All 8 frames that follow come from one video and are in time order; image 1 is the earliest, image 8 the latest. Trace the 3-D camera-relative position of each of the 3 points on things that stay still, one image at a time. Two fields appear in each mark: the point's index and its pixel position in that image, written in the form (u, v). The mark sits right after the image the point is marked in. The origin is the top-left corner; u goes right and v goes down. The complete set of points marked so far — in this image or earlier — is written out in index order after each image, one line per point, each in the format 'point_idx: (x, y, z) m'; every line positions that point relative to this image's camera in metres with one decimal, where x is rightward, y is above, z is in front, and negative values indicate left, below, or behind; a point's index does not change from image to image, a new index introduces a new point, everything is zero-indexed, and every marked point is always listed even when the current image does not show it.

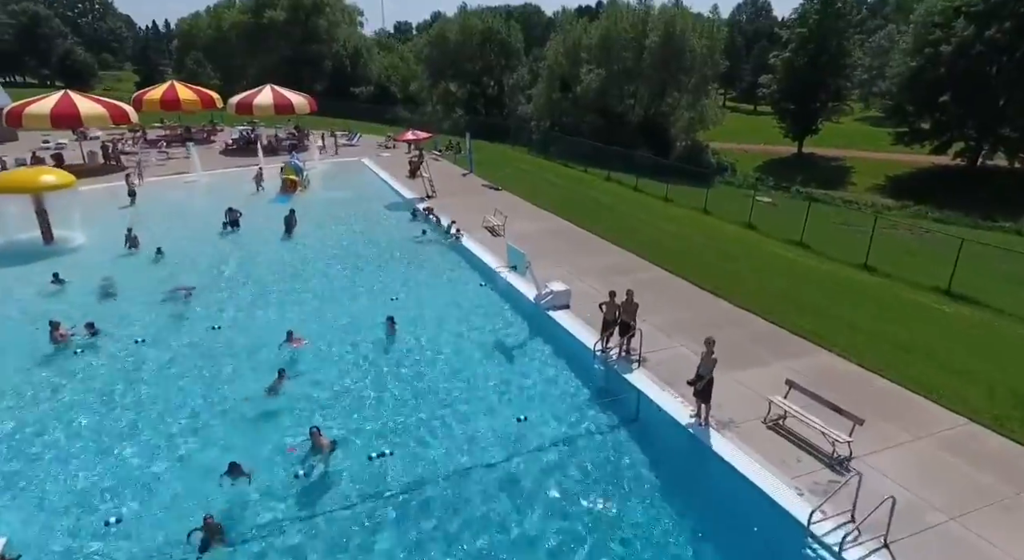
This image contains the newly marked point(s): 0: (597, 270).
0: (+2.3, +0.3, +16.0) m
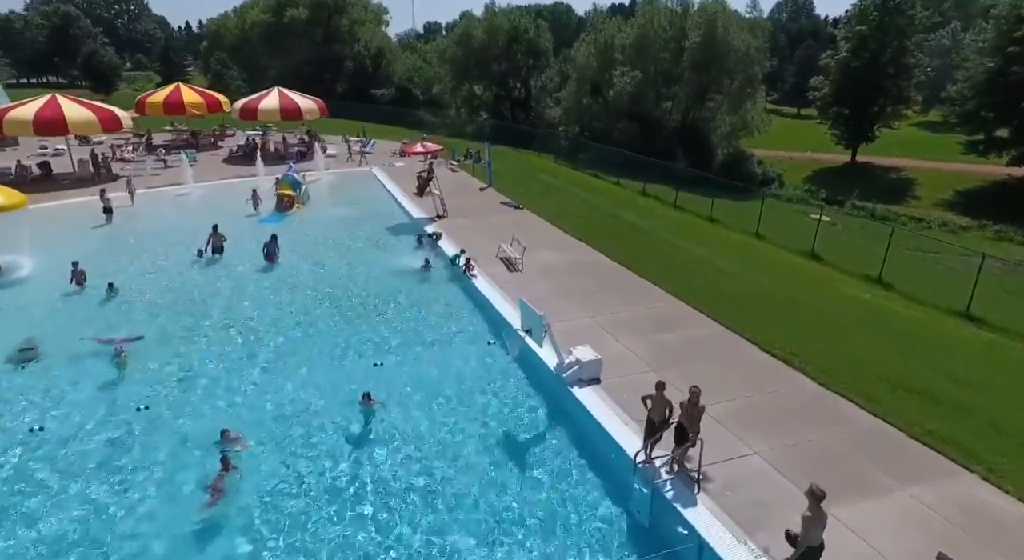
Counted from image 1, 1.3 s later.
0: (+2.7, -0.9, +12.9) m
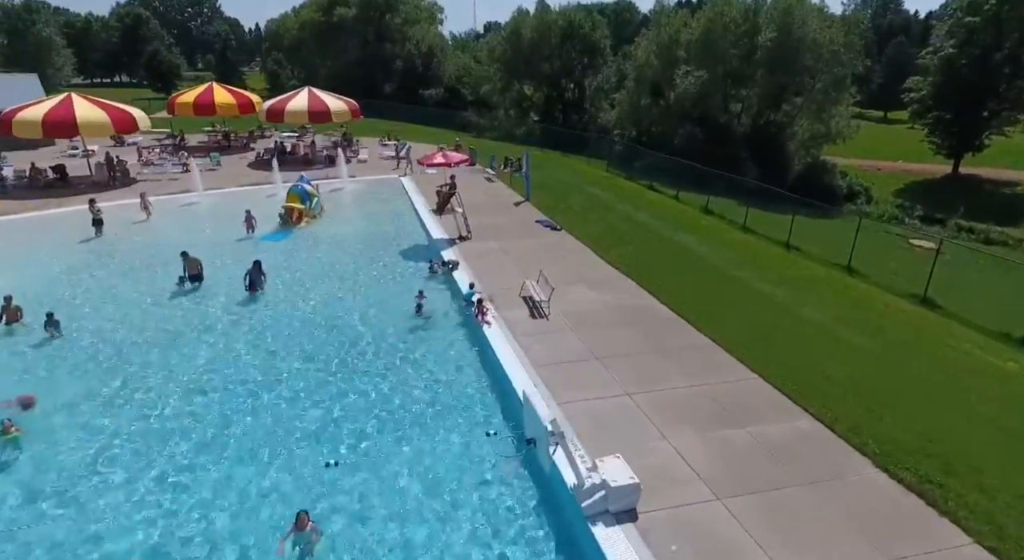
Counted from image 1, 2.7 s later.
0: (+2.9, -2.0, +9.5) m
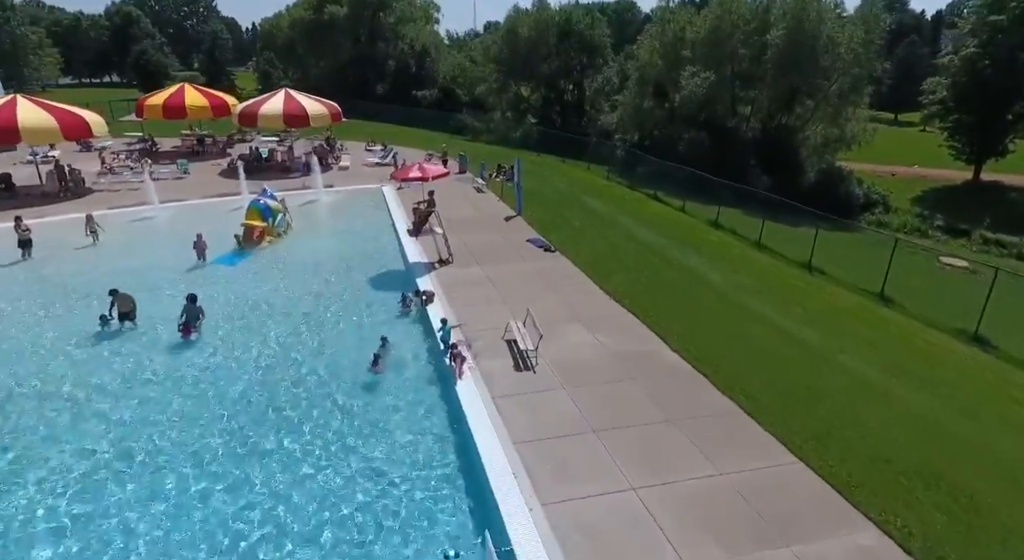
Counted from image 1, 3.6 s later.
0: (+2.5, -2.8, +7.3) m
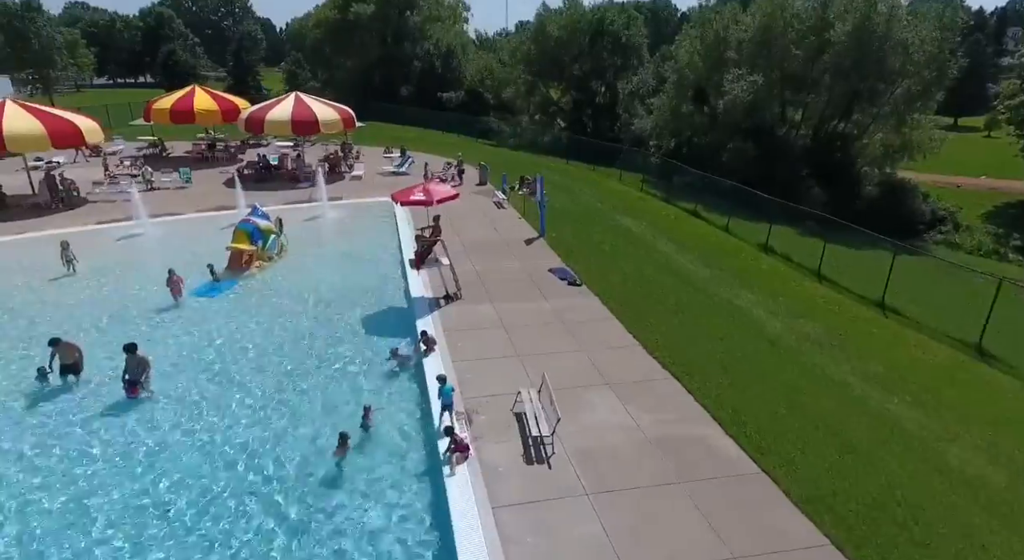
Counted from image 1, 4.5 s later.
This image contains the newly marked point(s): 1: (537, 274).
0: (+2.5, -3.8, +4.9) m
1: (+0.6, +0.1, +15.0) m
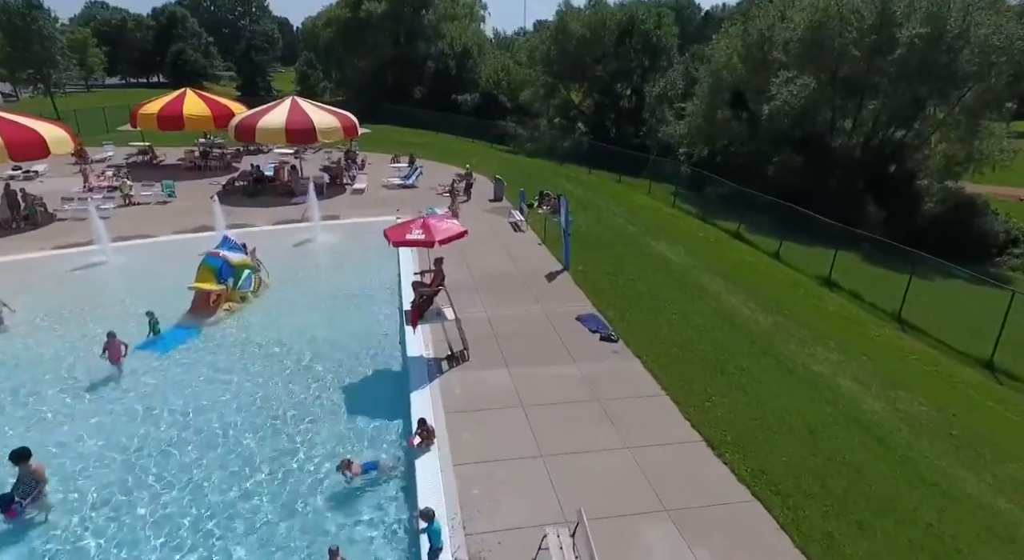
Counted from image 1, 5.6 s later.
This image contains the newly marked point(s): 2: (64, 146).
0: (+2.6, -4.9, +2.1) m
1: (+1.1, -0.9, +12.3) m
2: (-14.6, +4.3, +18.7) m
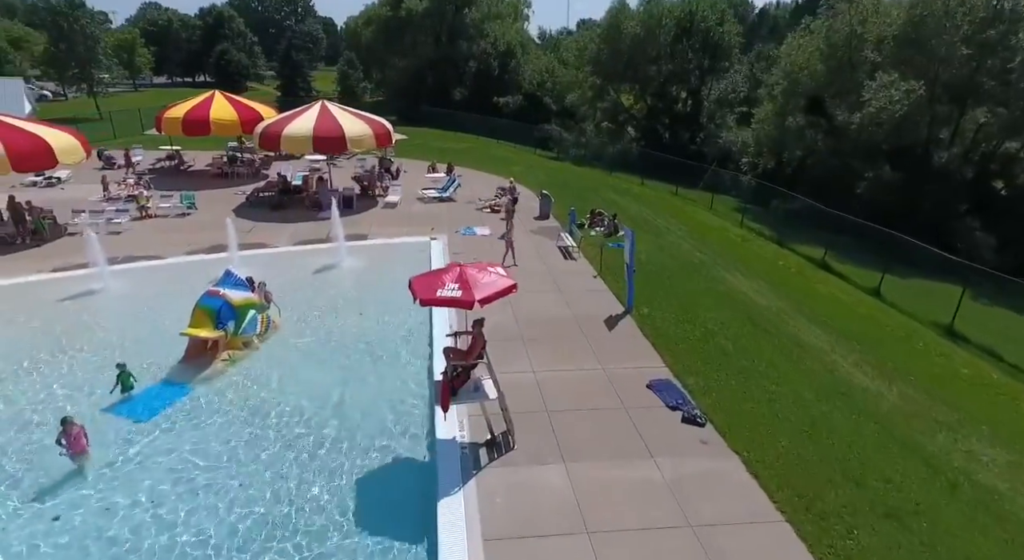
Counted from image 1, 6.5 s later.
0: (+2.8, -5.9, -0.5) m
1: (+2.0, -1.9, +9.7) m
2: (-13.1, +3.7, +17.1) m
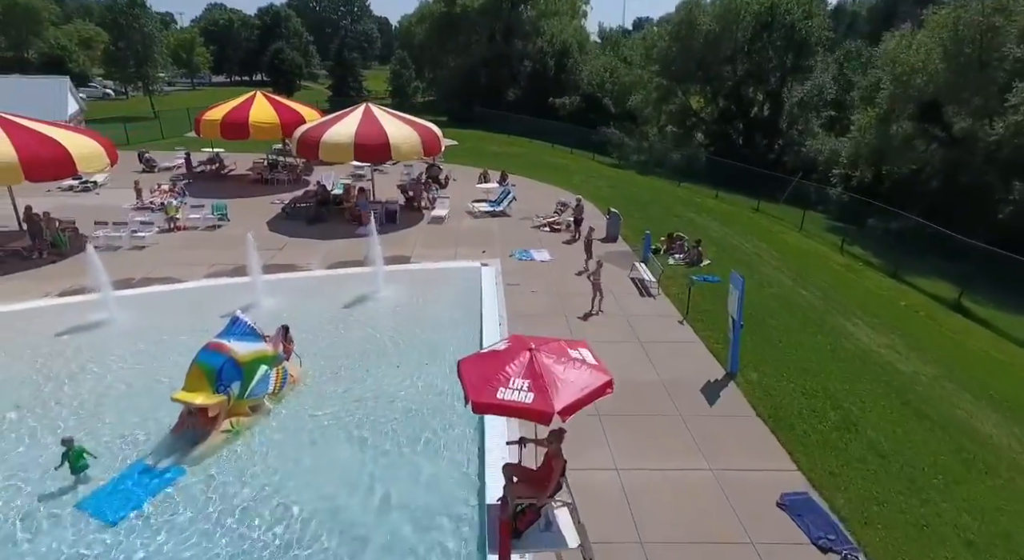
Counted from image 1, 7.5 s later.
0: (+2.9, -6.9, -3.3) m
1: (+3.0, -2.9, +7.0) m
2: (-11.3, +3.1, +15.5) m
